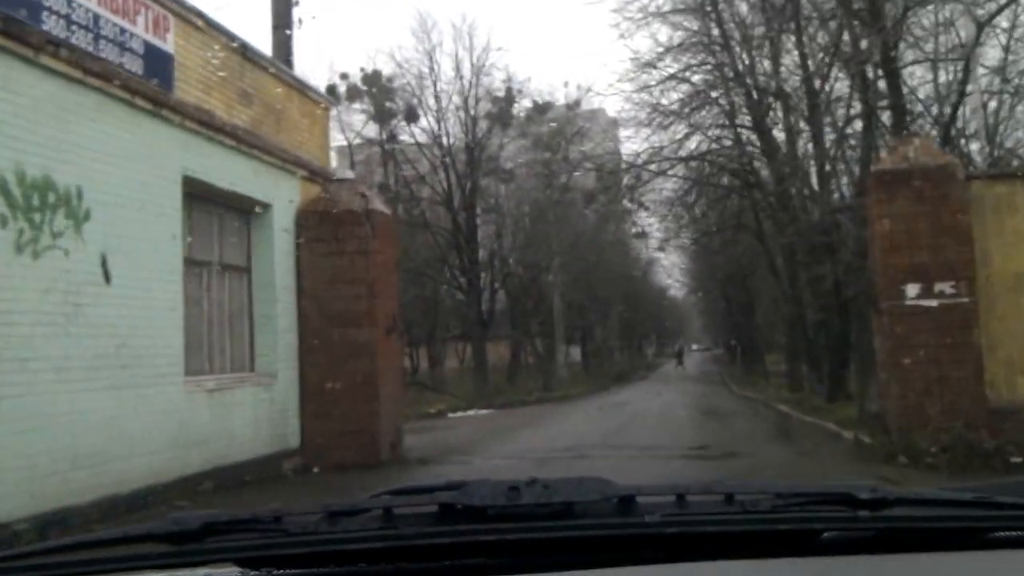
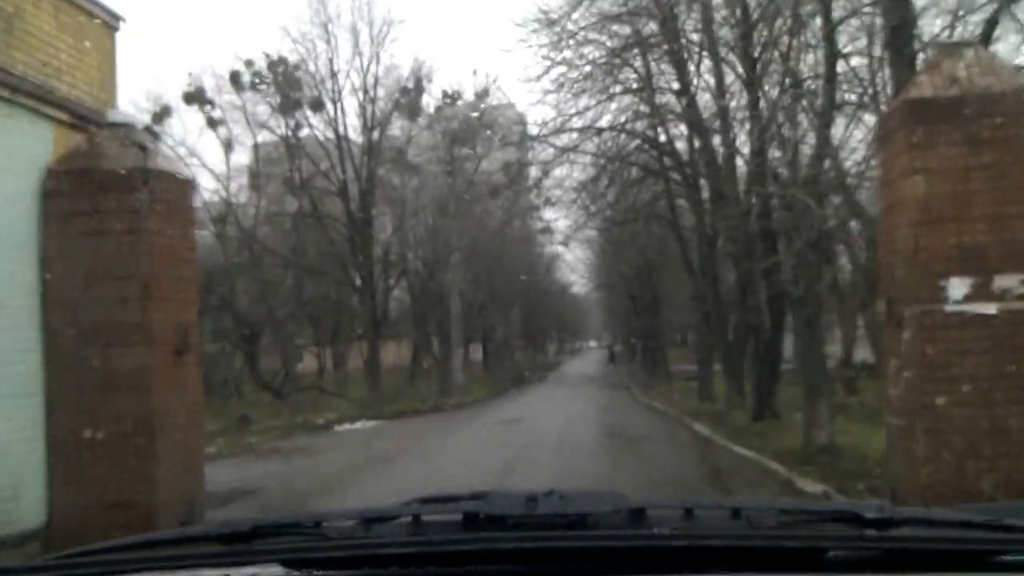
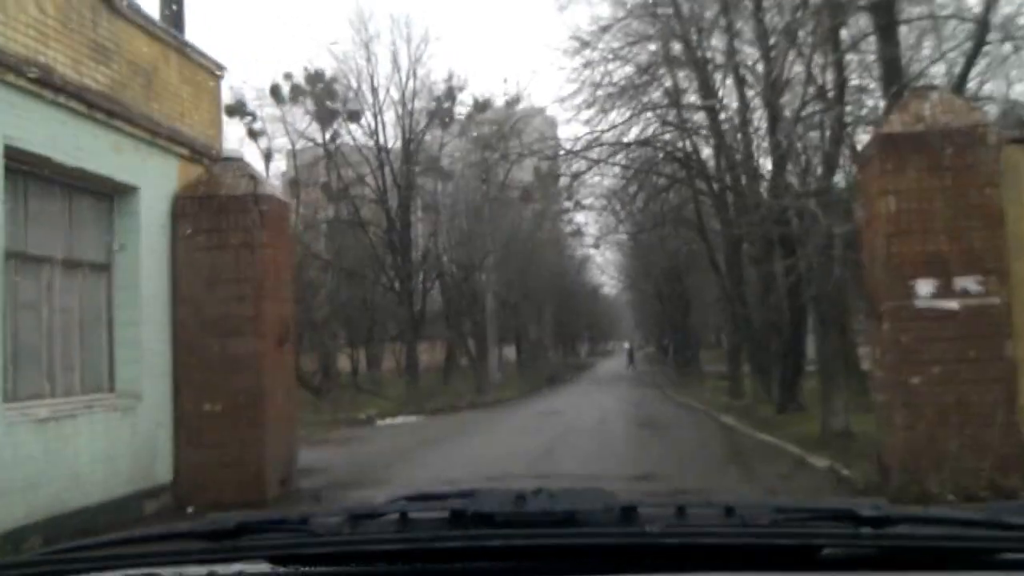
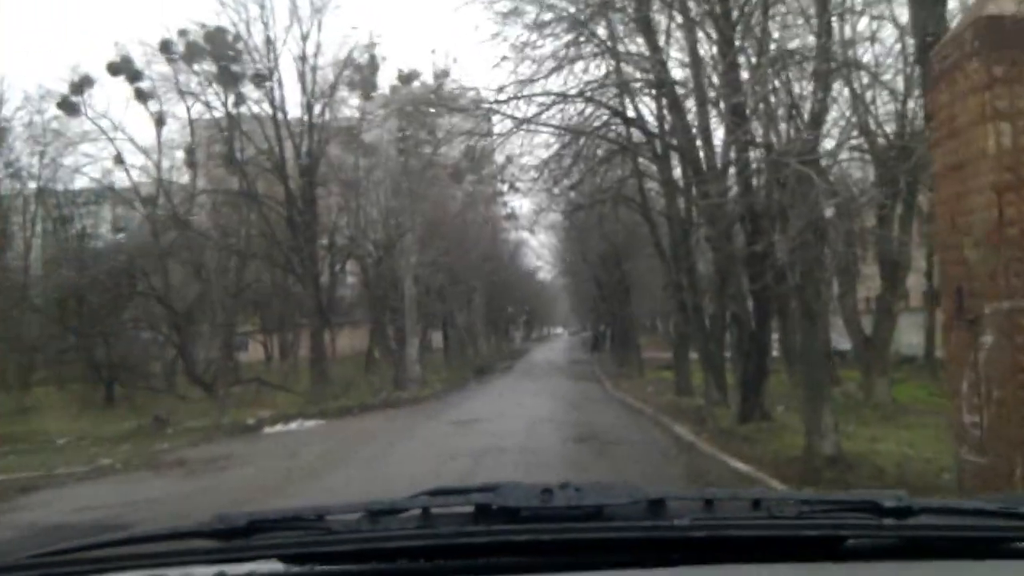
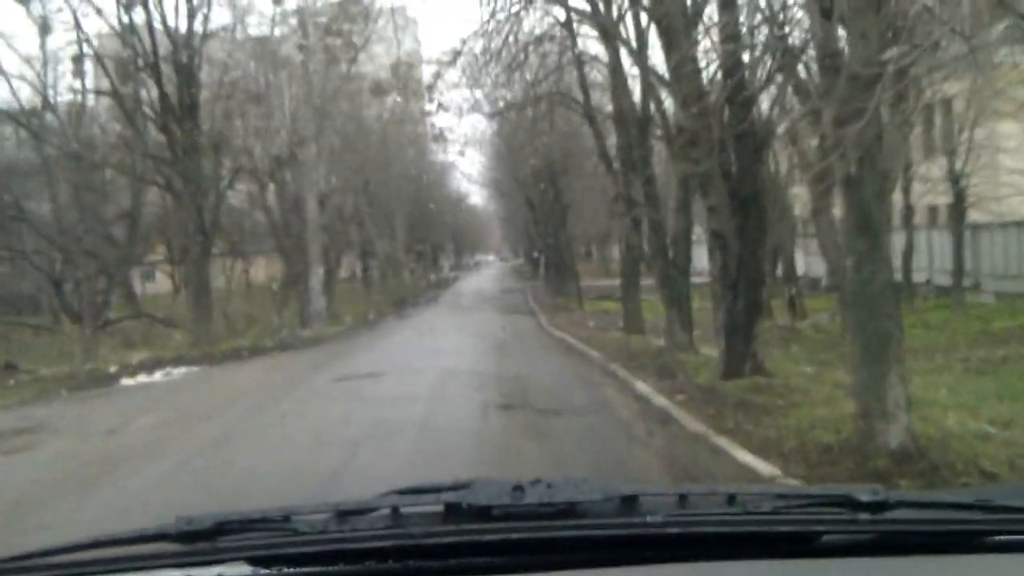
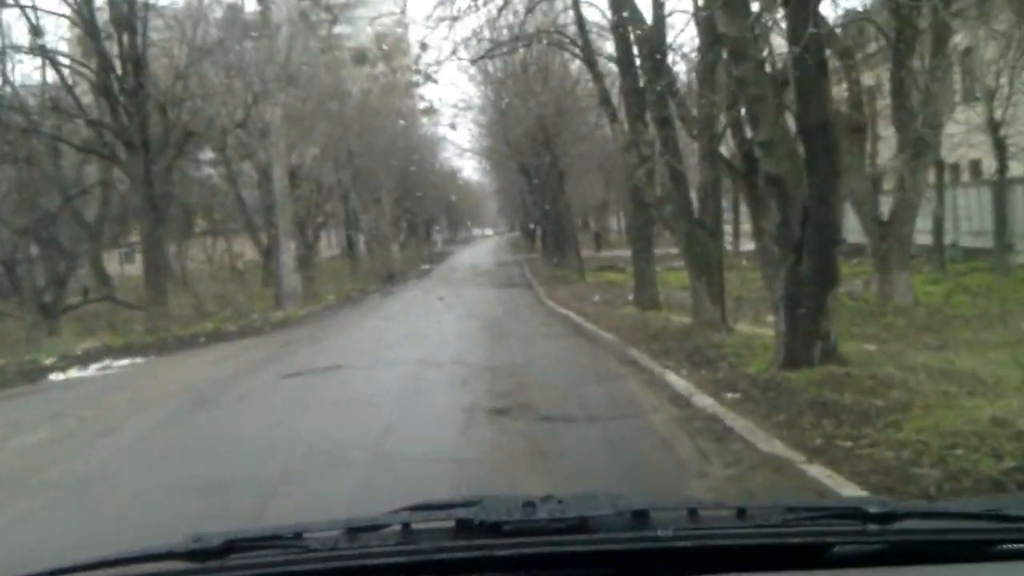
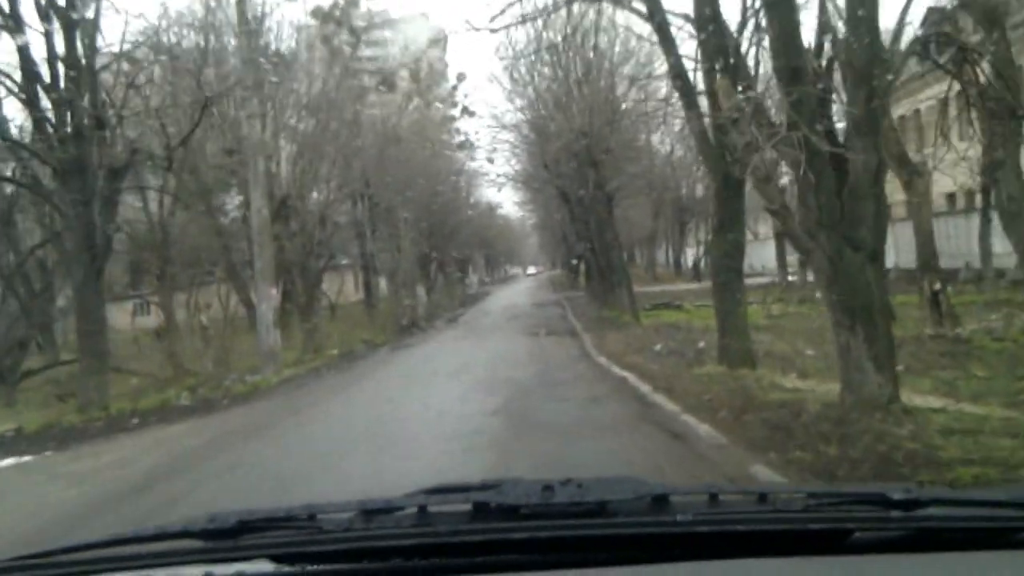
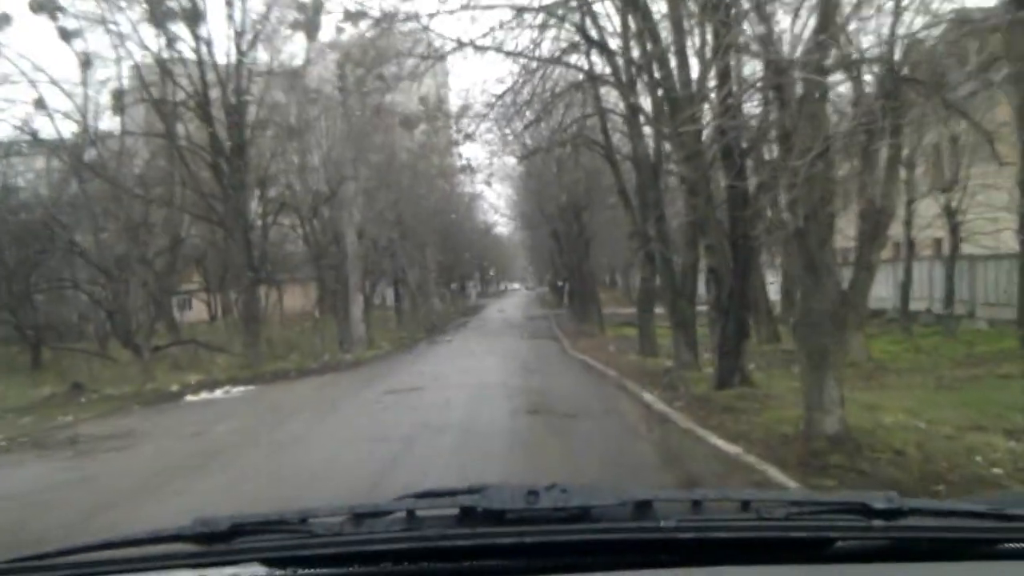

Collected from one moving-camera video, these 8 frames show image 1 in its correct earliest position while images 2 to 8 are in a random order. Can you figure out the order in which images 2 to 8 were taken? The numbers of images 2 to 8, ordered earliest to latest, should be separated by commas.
3, 2, 4, 8, 5, 6, 7
